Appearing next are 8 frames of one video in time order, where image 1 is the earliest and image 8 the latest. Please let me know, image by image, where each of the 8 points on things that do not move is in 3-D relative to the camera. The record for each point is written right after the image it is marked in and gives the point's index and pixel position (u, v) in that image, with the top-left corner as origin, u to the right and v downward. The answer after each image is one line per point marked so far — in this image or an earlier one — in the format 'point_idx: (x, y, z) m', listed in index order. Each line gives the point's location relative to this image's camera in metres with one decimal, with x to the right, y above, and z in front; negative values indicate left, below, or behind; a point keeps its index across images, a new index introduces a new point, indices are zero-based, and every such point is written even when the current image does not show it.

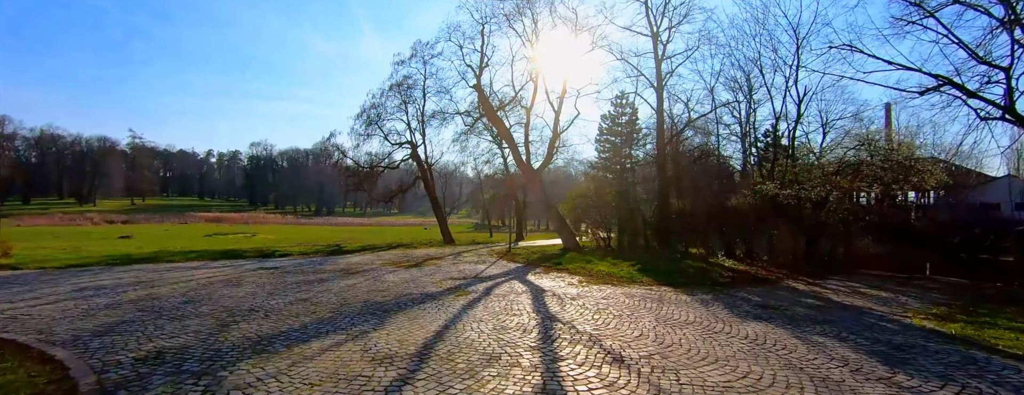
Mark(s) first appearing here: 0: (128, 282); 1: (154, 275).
0: (-8.1, -1.8, +9.9) m
1: (-8.2, -1.8, +10.8) m
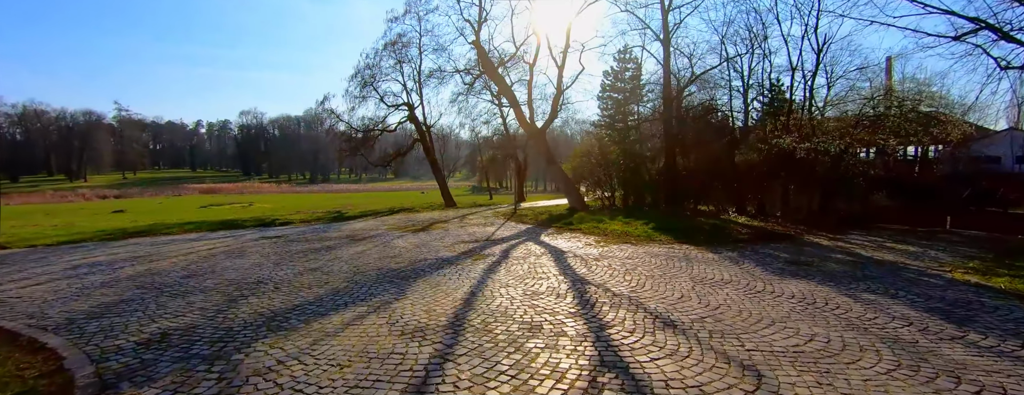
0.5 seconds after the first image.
0: (-7.7, -1.2, +9.3) m
1: (-7.9, -1.1, +10.2) m
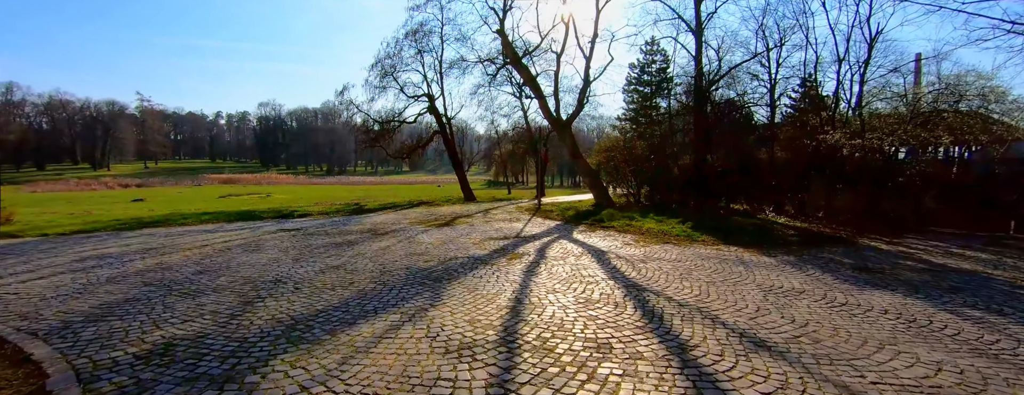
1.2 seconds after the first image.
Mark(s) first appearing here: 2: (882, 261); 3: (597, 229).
0: (-7.0, -1.0, +8.8) m
1: (-7.2, -0.9, +9.7) m
2: (+7.4, -1.3, +9.4) m
3: (+2.4, -0.9, +12.9) m
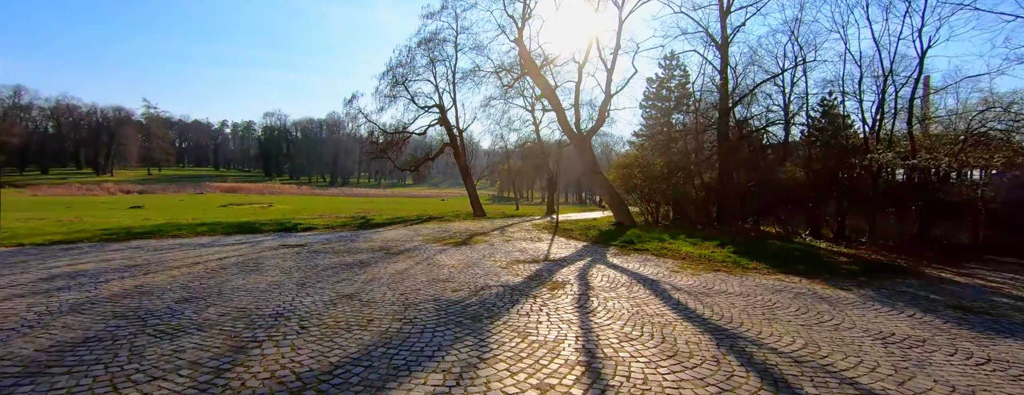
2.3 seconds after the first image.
0: (-6.4, -1.1, +7.6) m
1: (-6.5, -1.1, +8.5) m
2: (+8.0, -1.7, +8.1) m
3: (+3.0, -1.4, +11.7) m
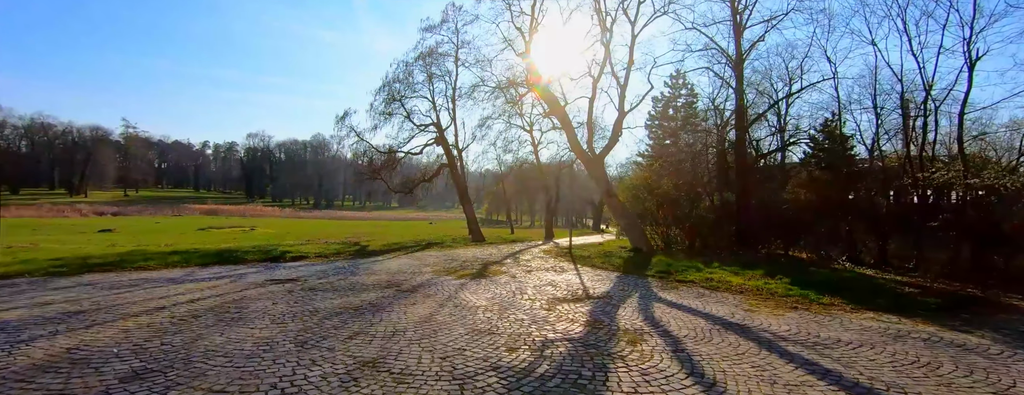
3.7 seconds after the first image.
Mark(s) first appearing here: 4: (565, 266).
0: (-5.7, -1.4, +5.8) m
1: (-5.8, -1.4, +6.7) m
2: (+8.7, -2.1, +6.7) m
3: (+3.6, -1.9, +10.2) m
4: (+1.5, -1.9, +13.2) m
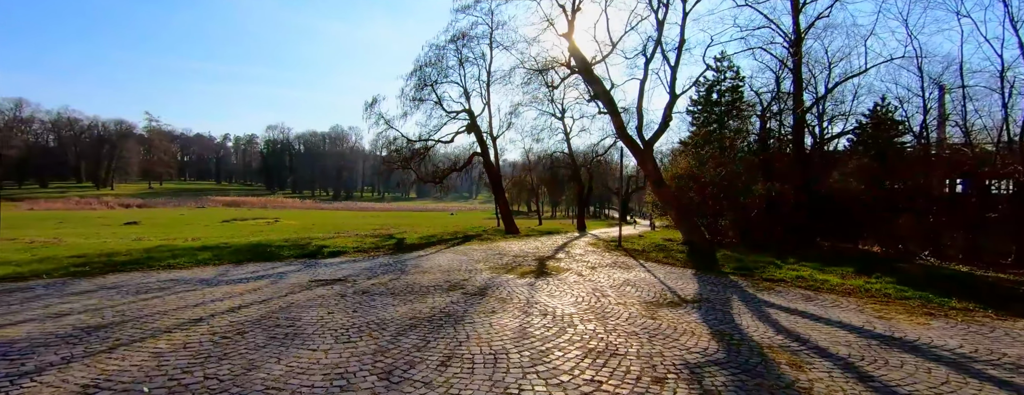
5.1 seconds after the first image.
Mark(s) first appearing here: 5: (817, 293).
0: (-4.5, -1.3, +4.8) m
1: (-4.6, -1.3, +5.7) m
2: (+10.0, -1.9, +5.3) m
3: (+4.9, -1.7, +8.8) m
4: (+2.9, -1.6, +11.9) m
5: (+5.5, -1.7, +8.4) m
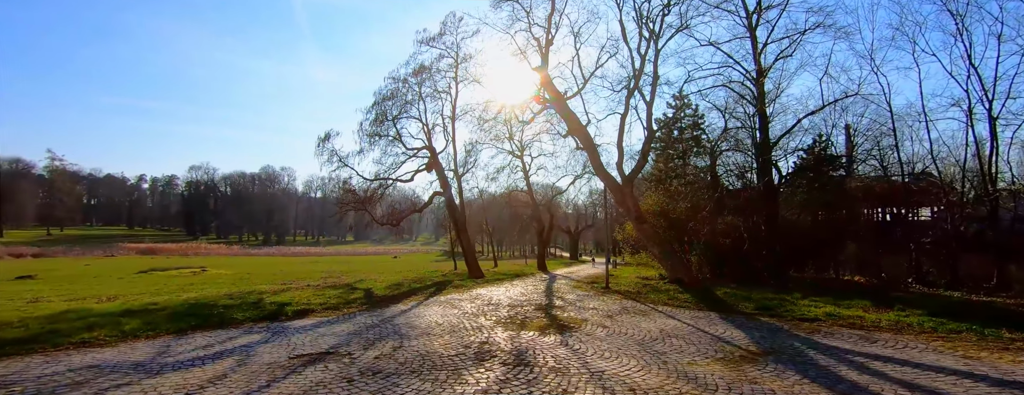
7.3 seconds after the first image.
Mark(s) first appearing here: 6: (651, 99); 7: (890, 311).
0: (-3.6, -1.7, +2.8) m
1: (-3.8, -1.8, +3.7) m
2: (+10.7, -2.1, +5.1) m
3: (+5.3, -2.3, +8.0) m
4: (+2.9, -2.5, +10.8) m
5: (+5.9, -2.2, +7.7) m
6: (+5.4, +3.9, +18.2) m
7: (+7.8, -2.4, +9.6) m
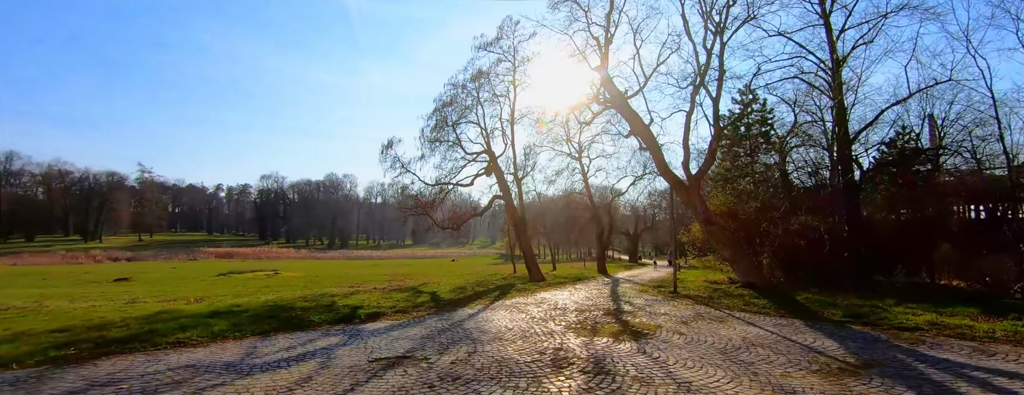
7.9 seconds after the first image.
0: (-2.9, -1.8, +3.0) m
1: (-3.1, -1.8, +3.9) m
2: (+11.5, -2.0, +3.7) m
3: (+6.4, -2.2, +7.2) m
4: (+4.4, -2.5, +10.2) m
5: (+7.0, -2.2, +6.8) m
6: (+7.6, +3.9, +17.3) m
7: (+9.1, -2.3, +8.4) m
